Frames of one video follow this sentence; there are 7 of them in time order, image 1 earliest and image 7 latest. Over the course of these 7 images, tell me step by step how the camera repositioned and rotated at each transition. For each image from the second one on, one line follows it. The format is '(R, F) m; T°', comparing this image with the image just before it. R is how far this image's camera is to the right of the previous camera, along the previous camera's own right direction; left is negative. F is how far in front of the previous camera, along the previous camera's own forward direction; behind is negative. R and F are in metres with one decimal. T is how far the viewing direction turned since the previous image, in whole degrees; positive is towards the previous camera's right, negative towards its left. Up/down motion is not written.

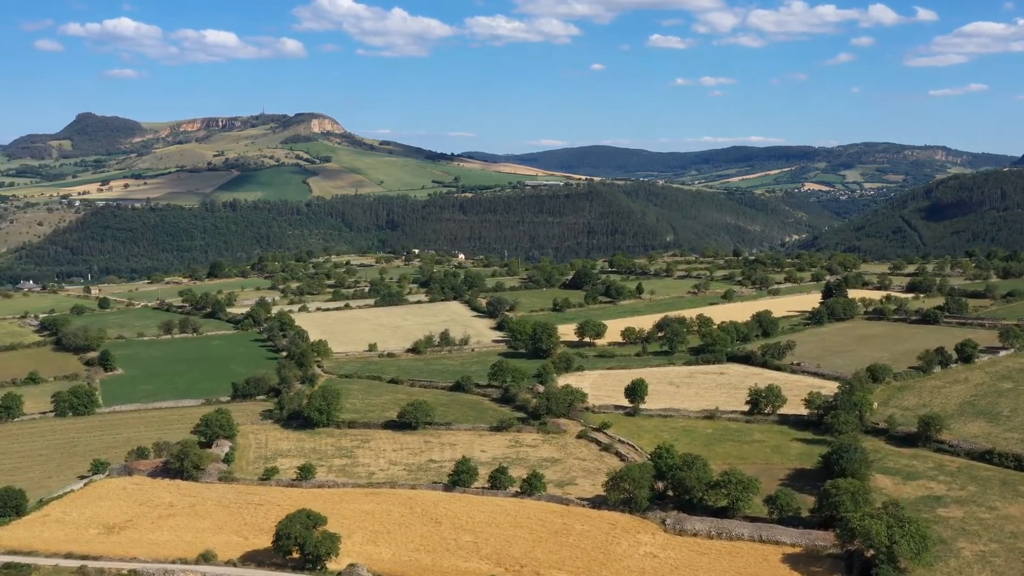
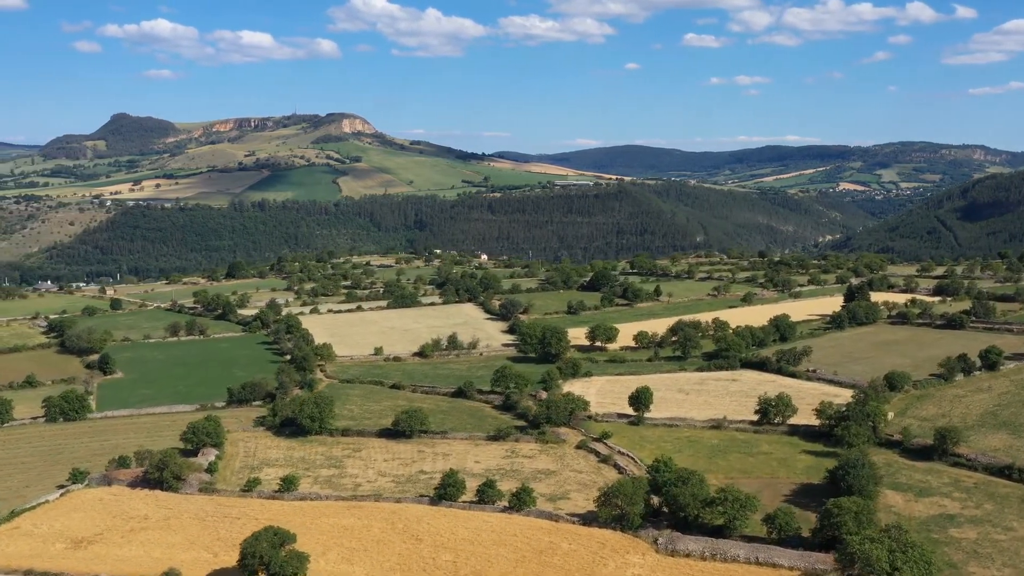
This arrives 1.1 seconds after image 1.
(+1.1, +1.1) m; -2°
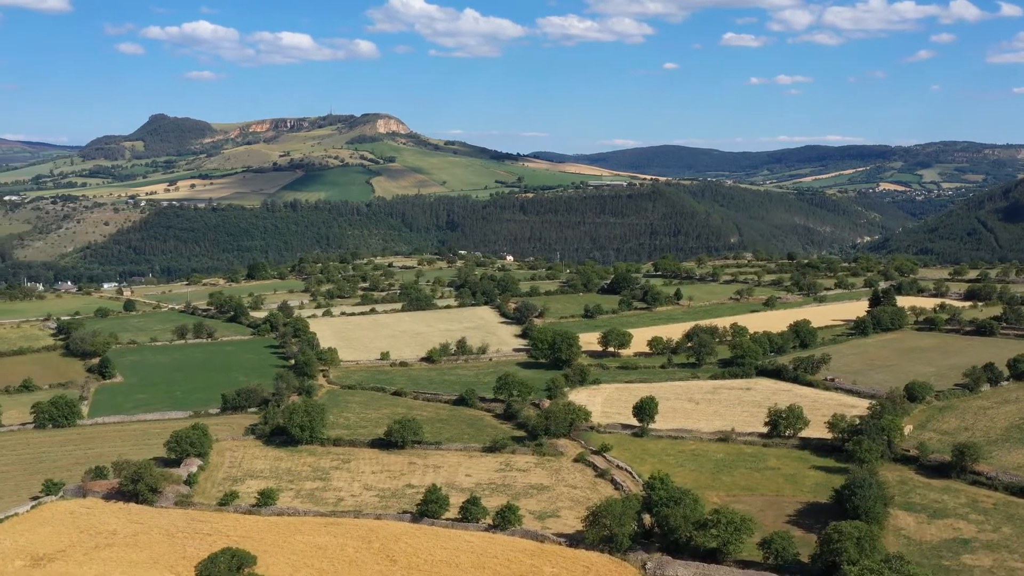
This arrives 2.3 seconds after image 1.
(+1.3, +1.2) m; -2°
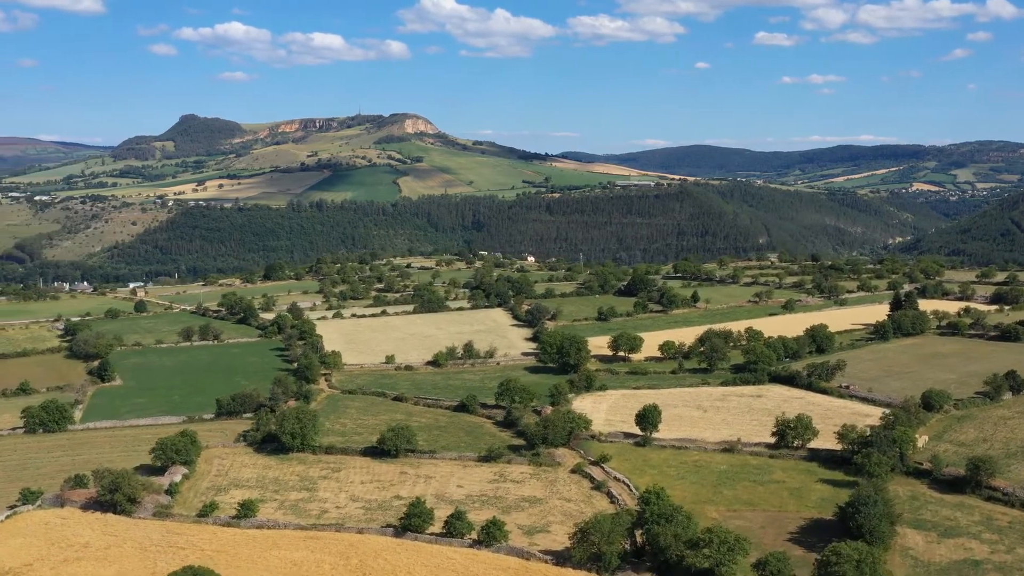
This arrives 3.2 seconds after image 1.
(+1.1, +1.0) m; -2°
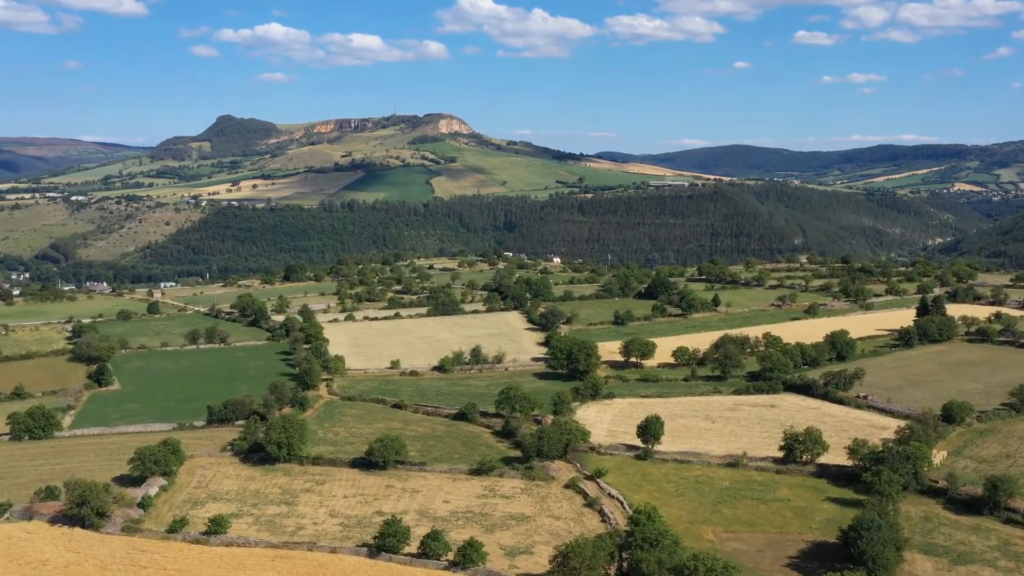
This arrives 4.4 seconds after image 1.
(+1.4, +1.2) m; -2°
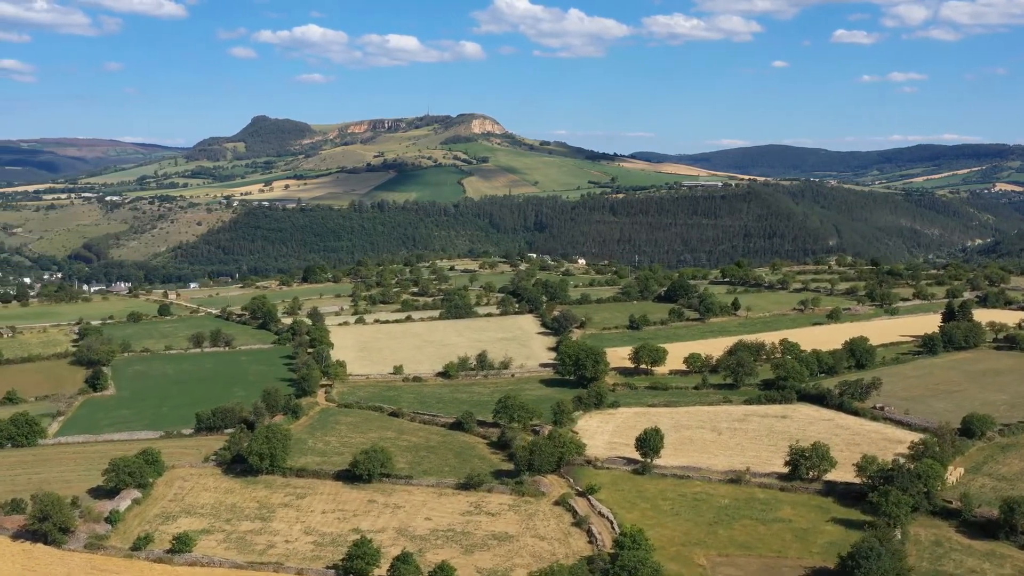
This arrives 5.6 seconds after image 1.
(+1.4, +1.3) m; -2°
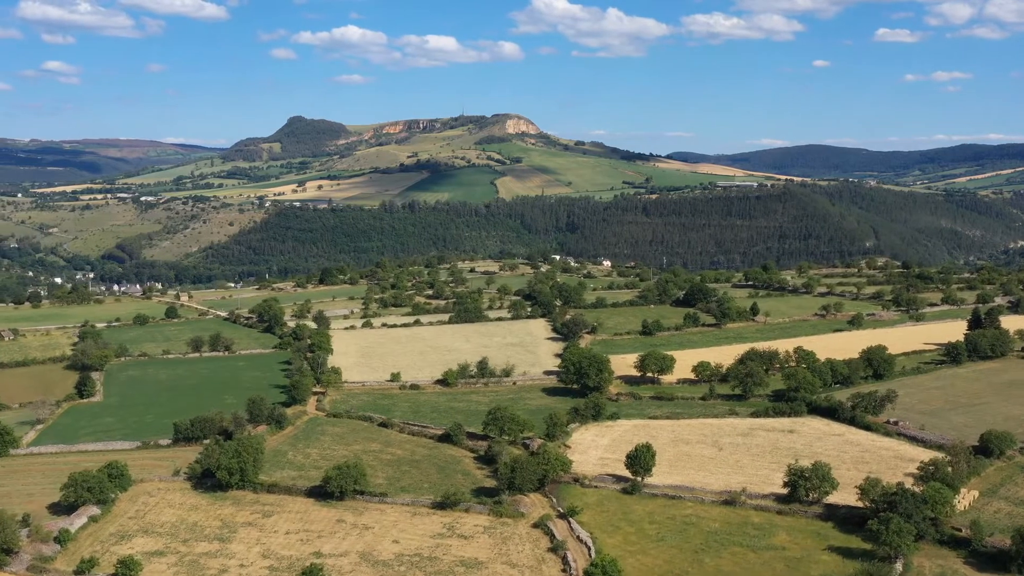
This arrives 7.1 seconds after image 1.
(+1.7, +1.5) m; -2°
